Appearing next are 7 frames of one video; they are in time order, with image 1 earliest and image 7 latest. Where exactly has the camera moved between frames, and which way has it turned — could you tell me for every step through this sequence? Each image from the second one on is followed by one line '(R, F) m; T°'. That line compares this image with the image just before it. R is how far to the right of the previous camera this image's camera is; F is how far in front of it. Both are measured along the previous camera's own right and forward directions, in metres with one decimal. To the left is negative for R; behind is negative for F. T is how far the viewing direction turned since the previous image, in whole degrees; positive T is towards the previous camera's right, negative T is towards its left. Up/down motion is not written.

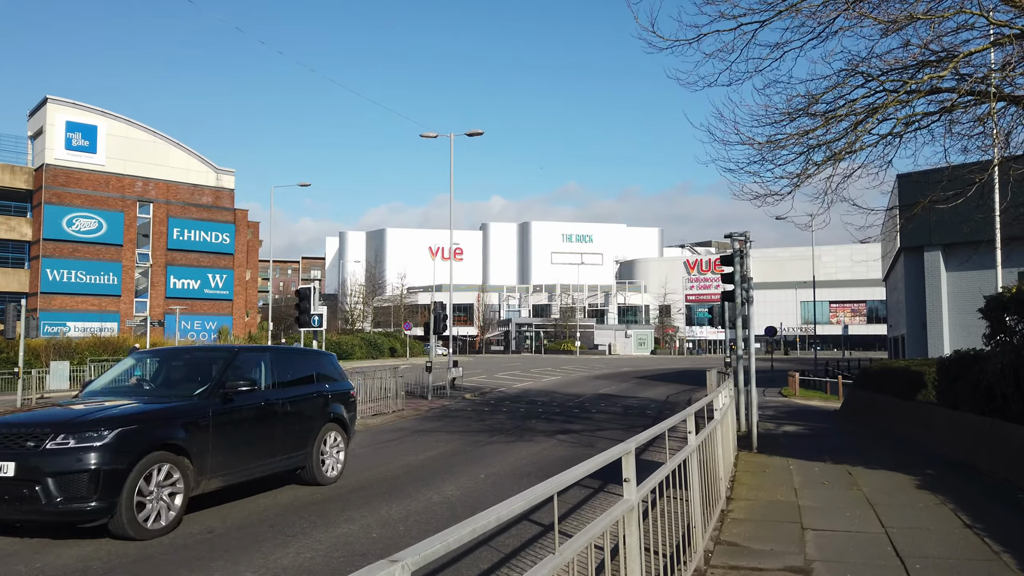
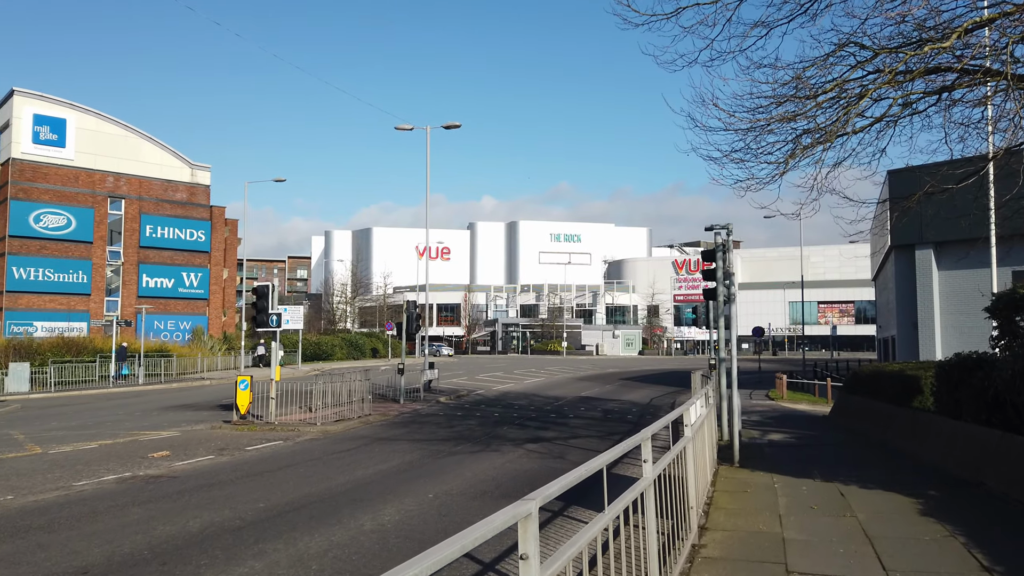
(+0.5, +1.1) m; +1°
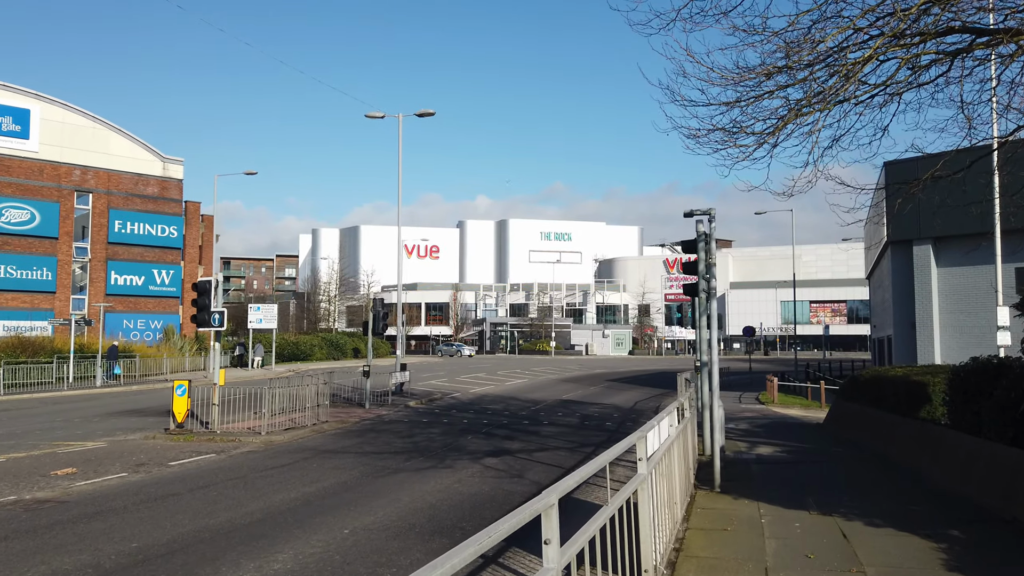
(+0.6, +1.6) m; +1°
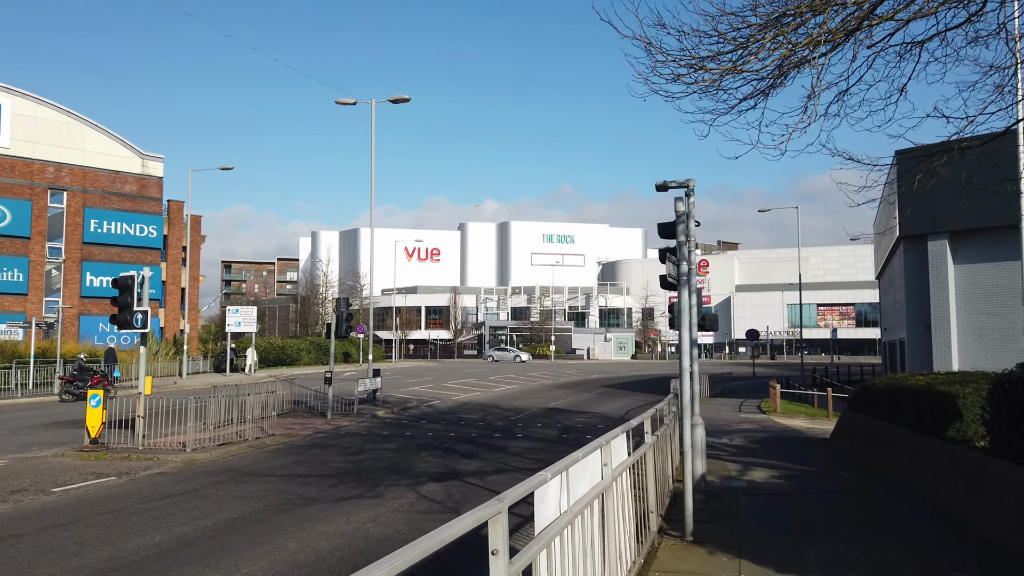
(+0.9, +2.0) m; 0°
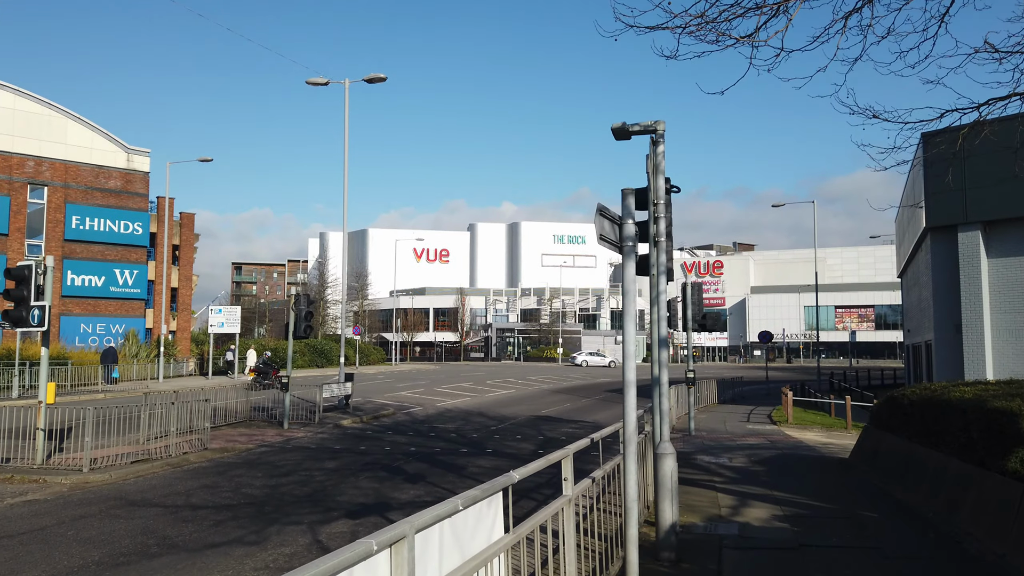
(+0.9, +2.3) m; -1°
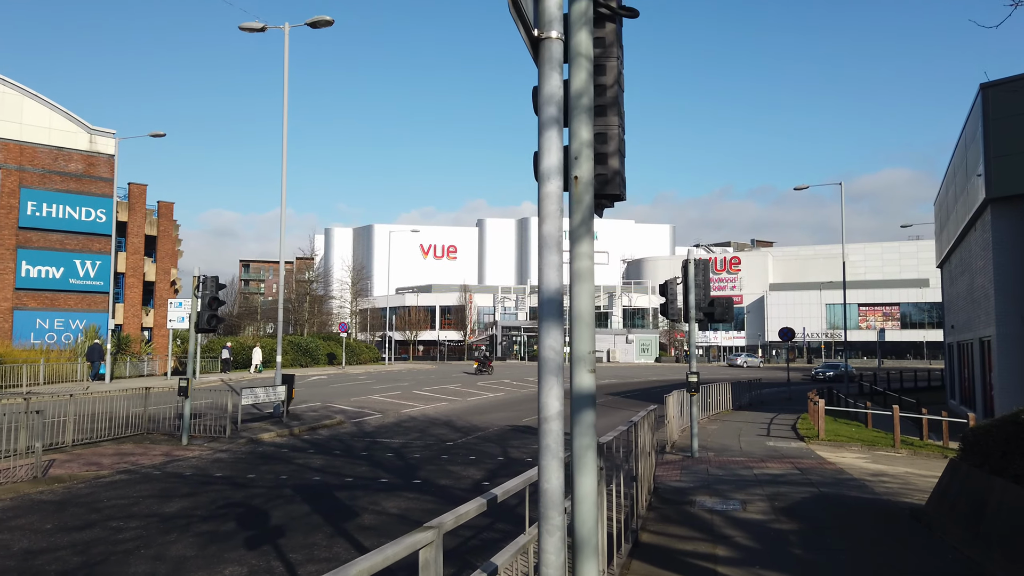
(+1.2, +4.0) m; -1°
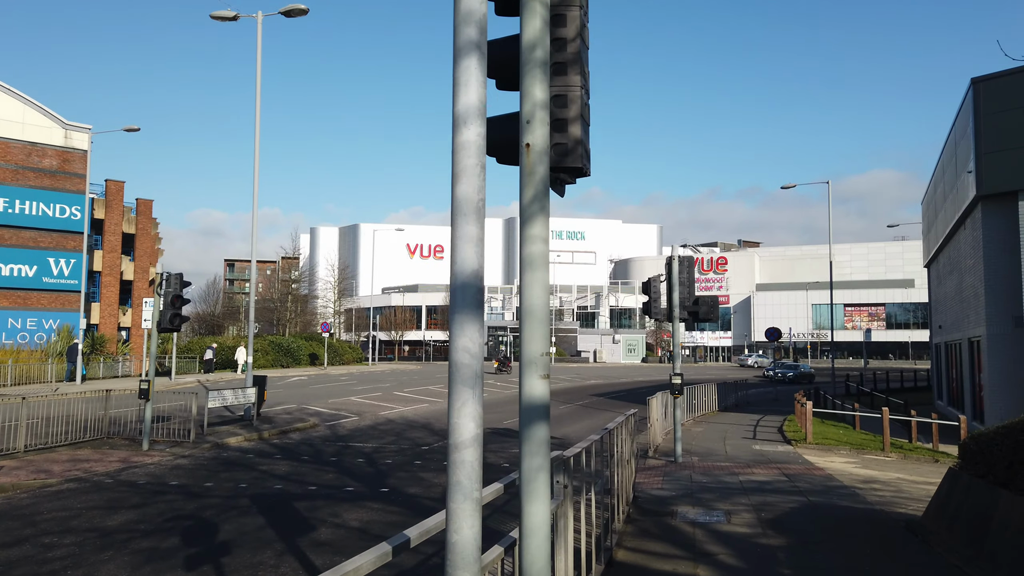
(+0.2, +0.6) m; +1°
